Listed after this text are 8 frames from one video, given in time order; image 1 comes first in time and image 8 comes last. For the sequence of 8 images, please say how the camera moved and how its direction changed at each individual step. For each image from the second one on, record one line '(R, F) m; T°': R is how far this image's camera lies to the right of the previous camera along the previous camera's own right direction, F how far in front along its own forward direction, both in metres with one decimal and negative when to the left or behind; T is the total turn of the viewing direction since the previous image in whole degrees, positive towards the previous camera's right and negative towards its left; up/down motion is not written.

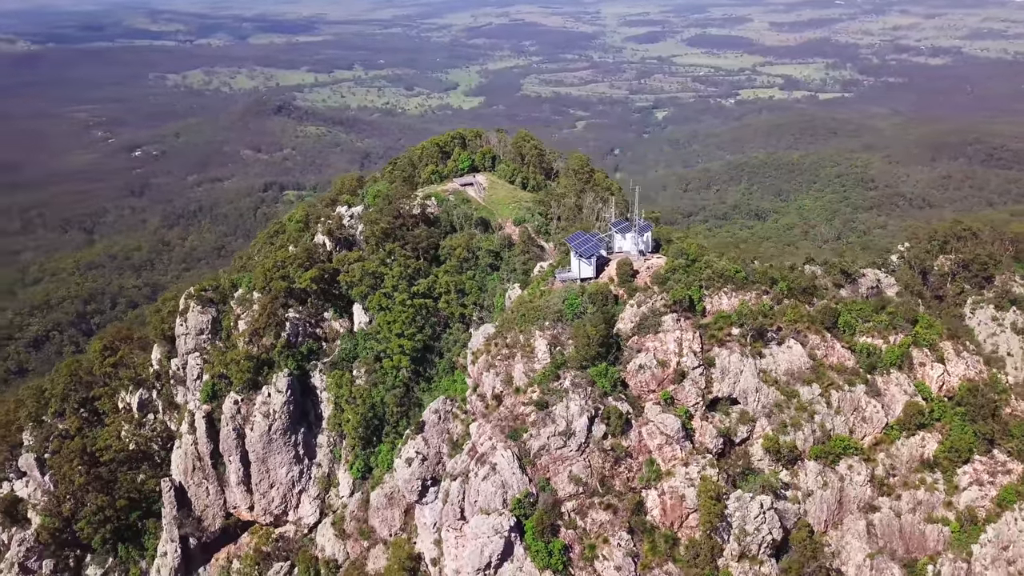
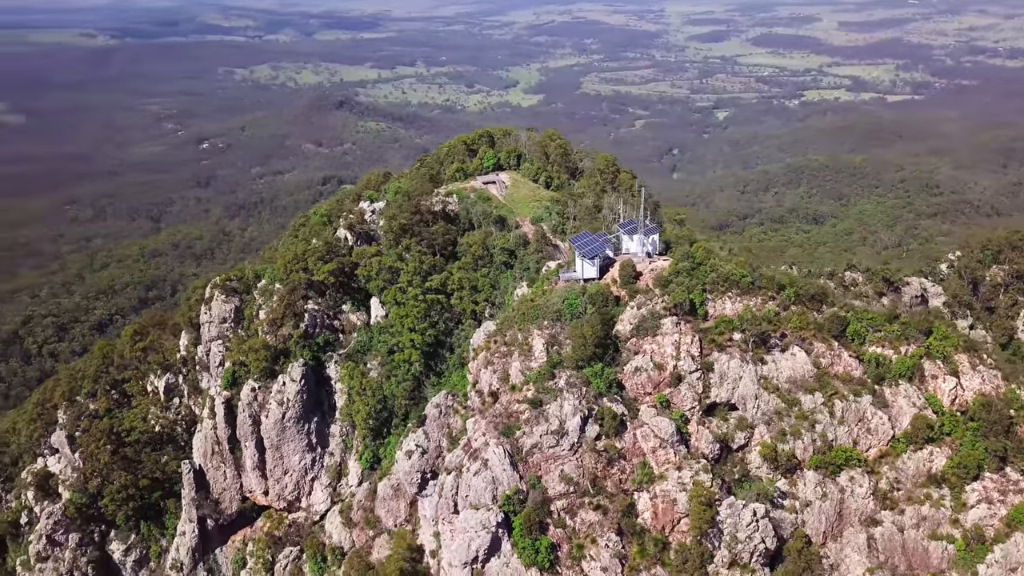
(+1.3, -0.1) m; -4°
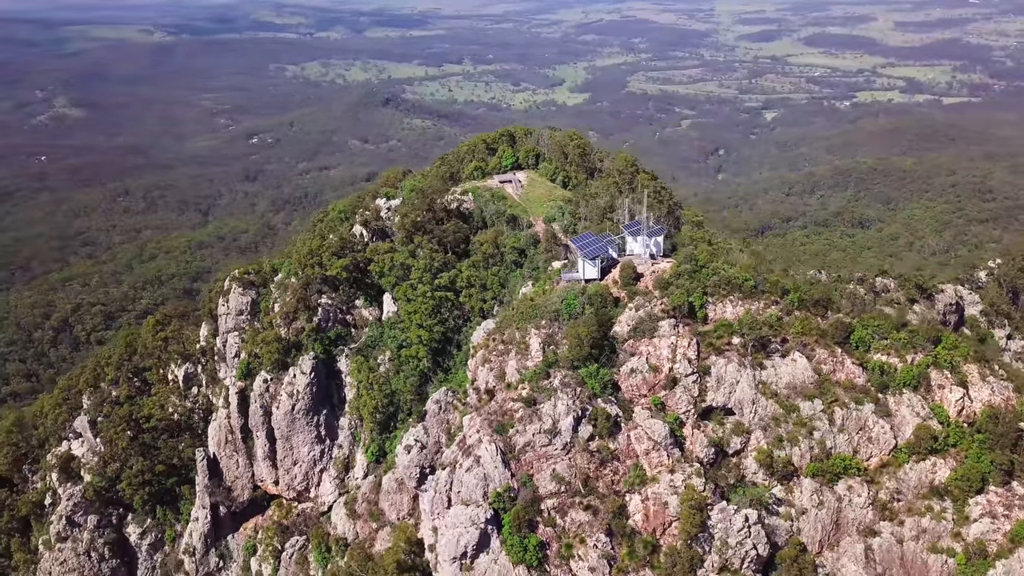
(+1.0, -0.1) m; -3°
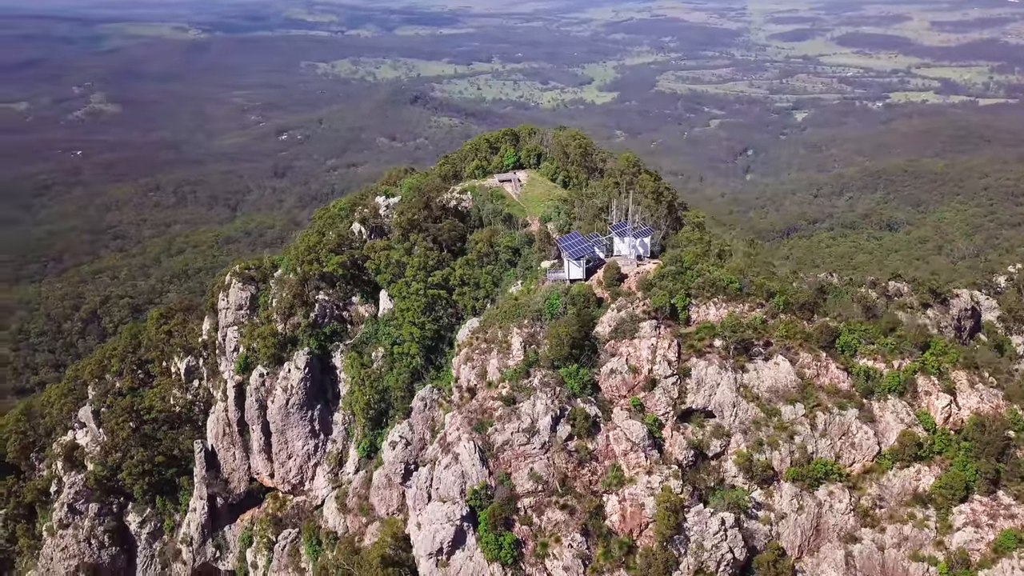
(+1.0, -0.1) m; -2°
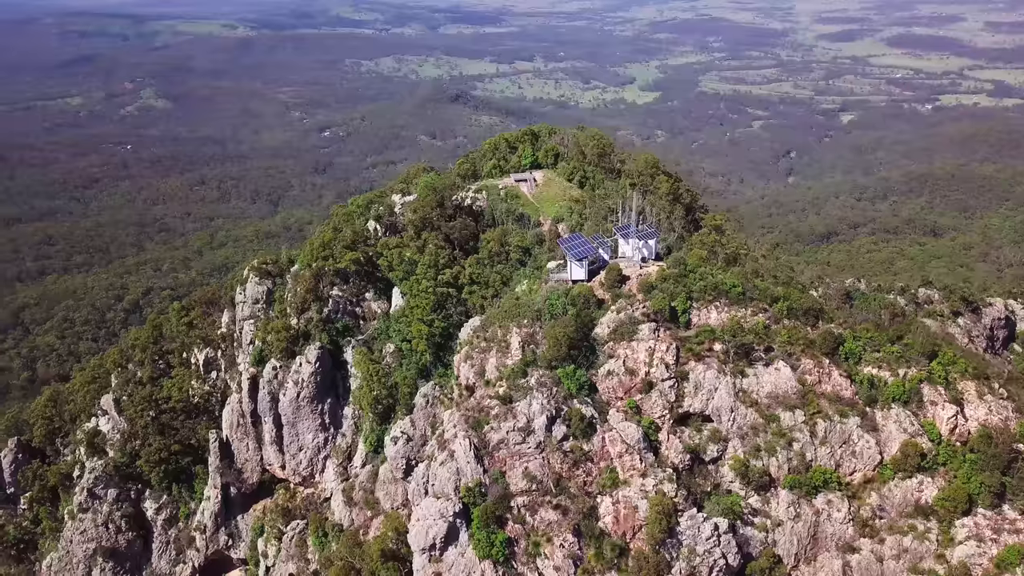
(+0.9, -0.1) m; -3°
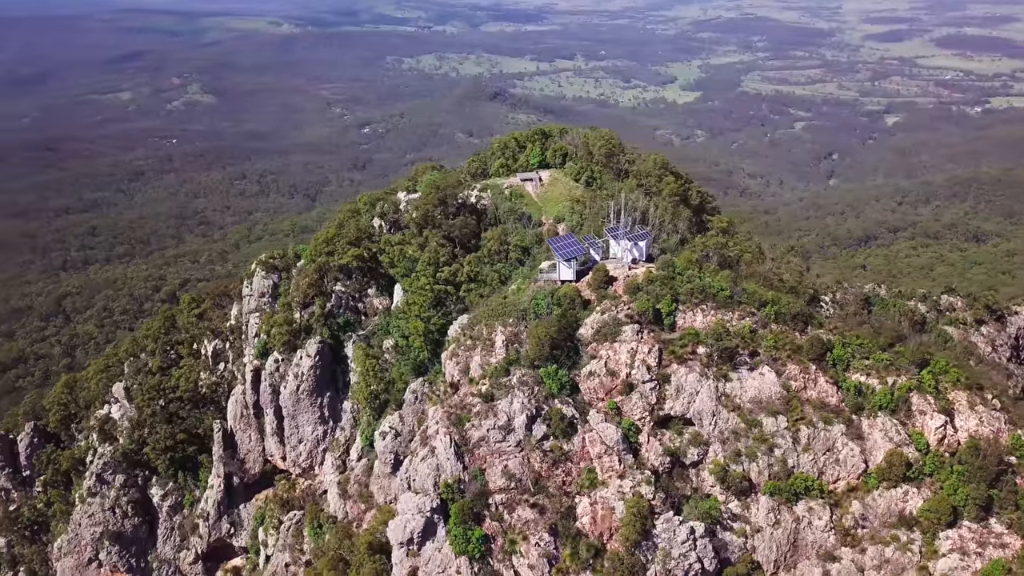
(+1.2, -0.1) m; -3°
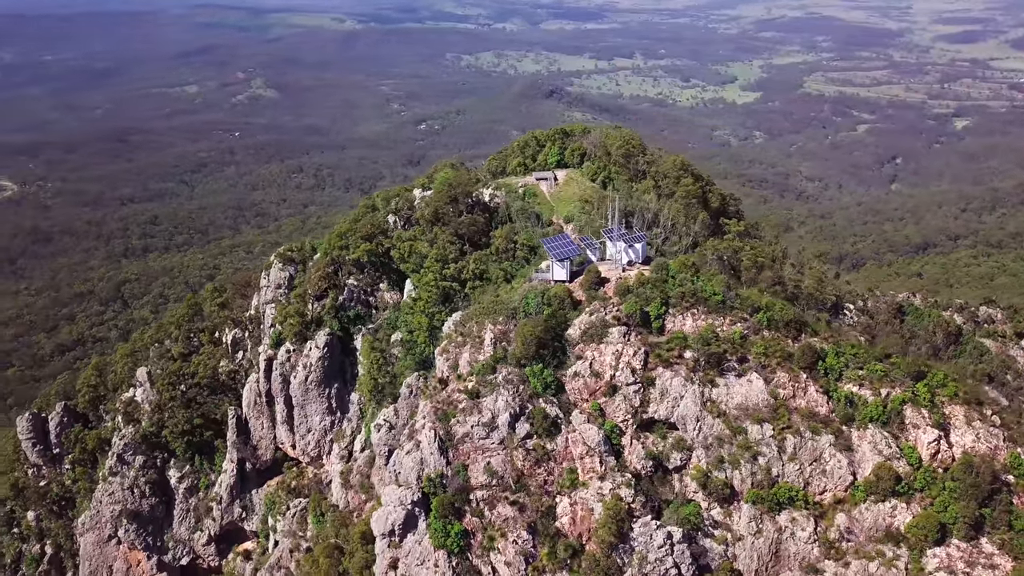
(+1.5, -0.1) m; -4°
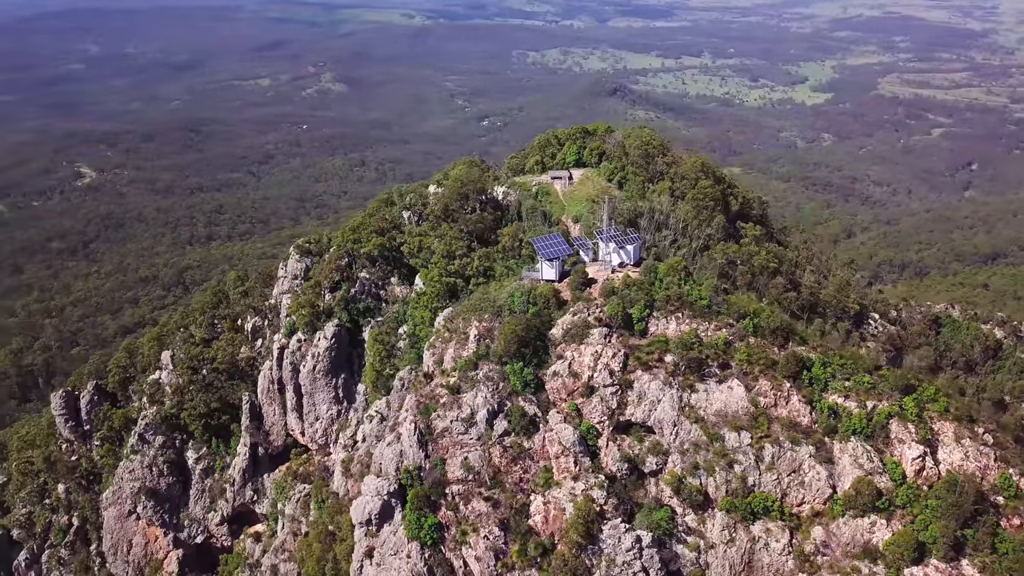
(+1.7, 0.0) m; -4°
